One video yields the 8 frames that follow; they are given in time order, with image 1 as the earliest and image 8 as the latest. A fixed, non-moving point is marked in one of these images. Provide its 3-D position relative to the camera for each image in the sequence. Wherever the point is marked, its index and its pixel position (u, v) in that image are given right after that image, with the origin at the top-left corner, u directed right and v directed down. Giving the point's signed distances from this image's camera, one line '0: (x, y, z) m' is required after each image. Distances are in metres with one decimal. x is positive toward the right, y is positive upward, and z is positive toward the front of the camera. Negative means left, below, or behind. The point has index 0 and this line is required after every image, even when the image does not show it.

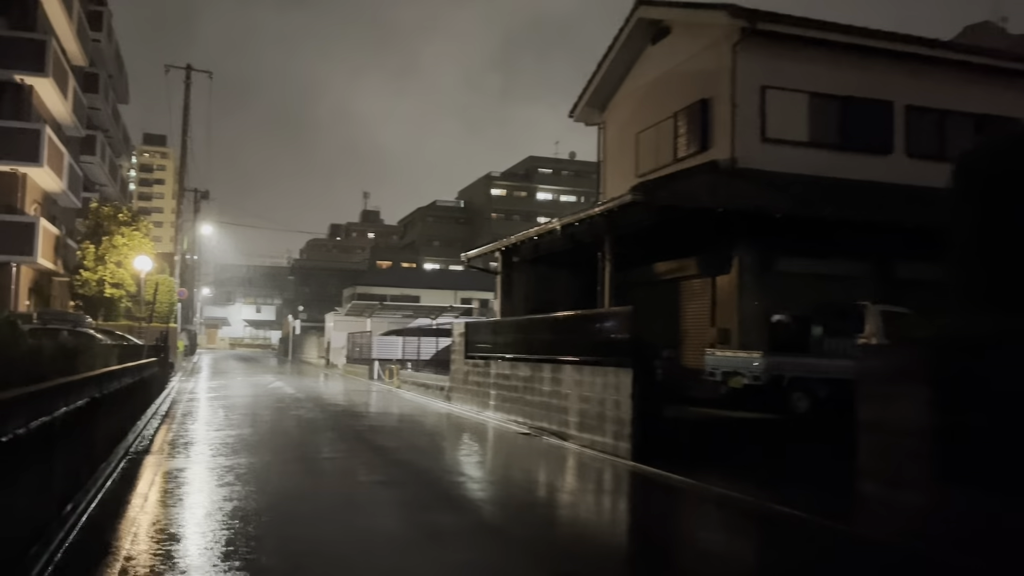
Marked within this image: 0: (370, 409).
0: (-3.3, -2.8, +19.2) m
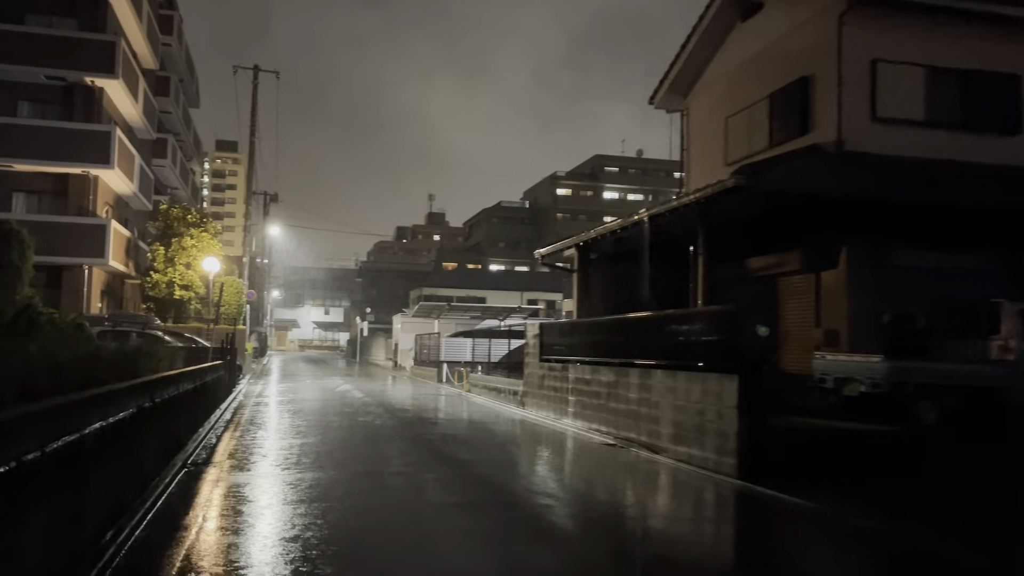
0: (-1.6, -2.8, +18.3) m
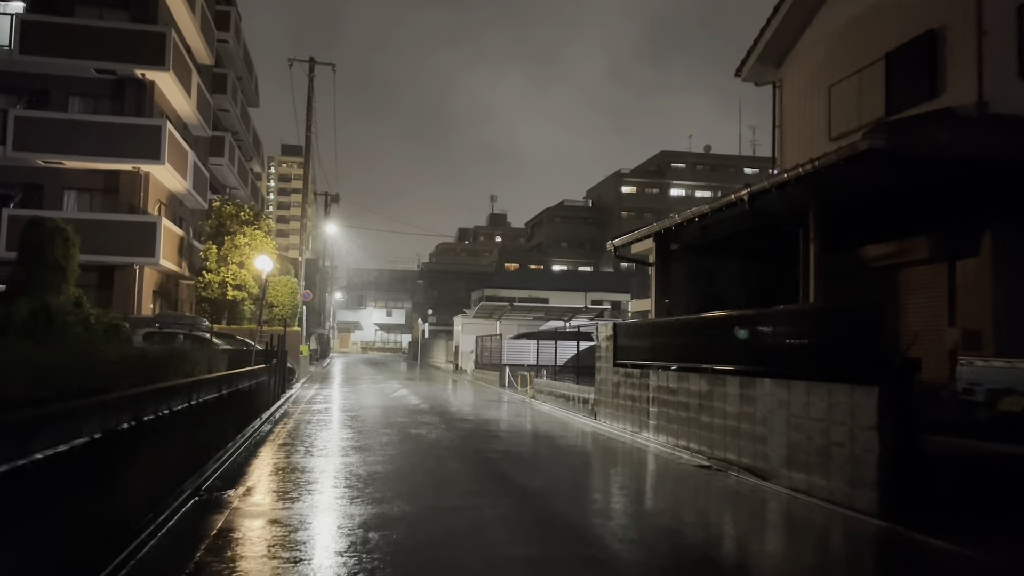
0: (-0.2, -2.7, +16.5) m
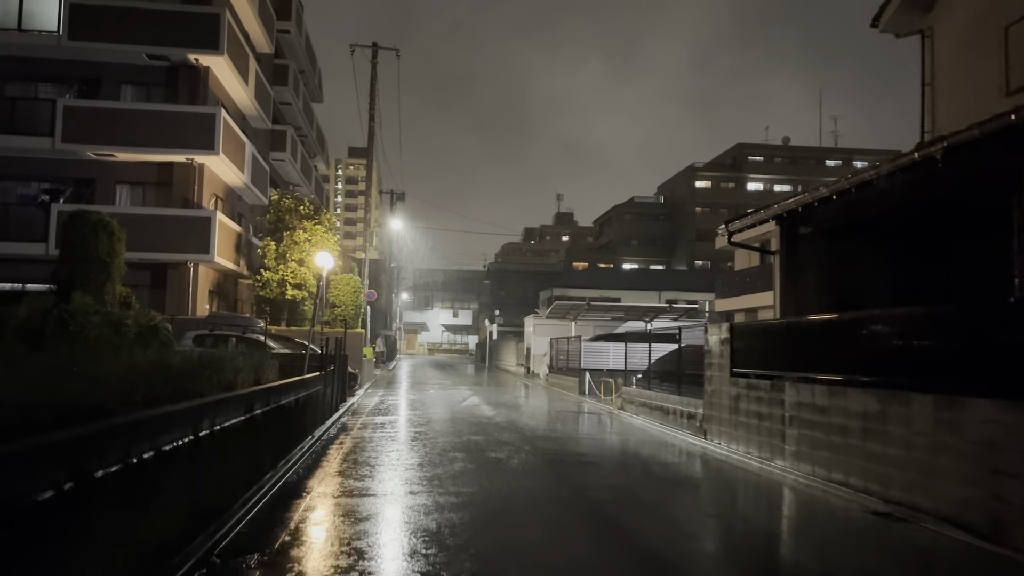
0: (+1.3, -2.6, +14.1) m
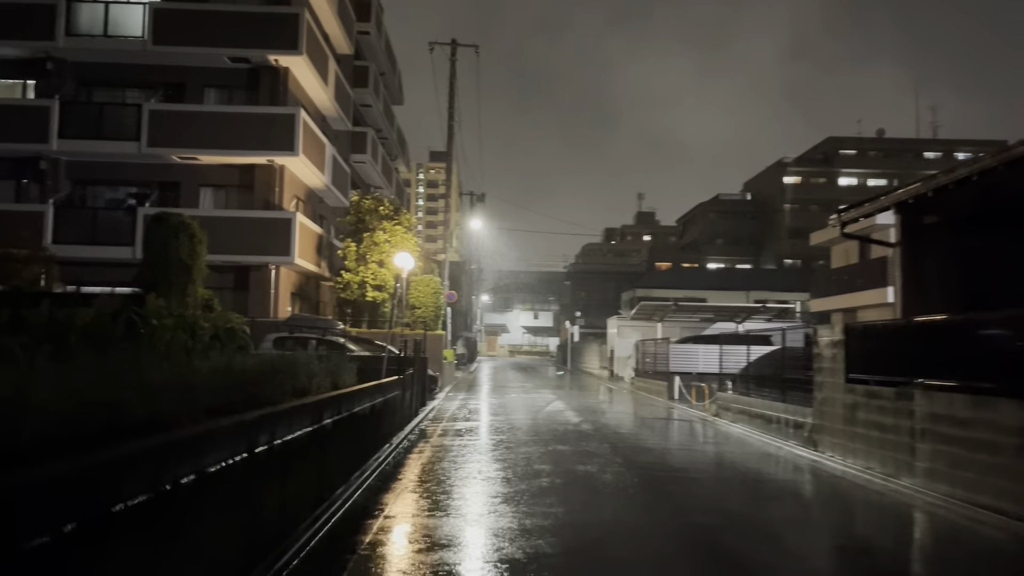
0: (+2.7, -2.6, +13.0) m
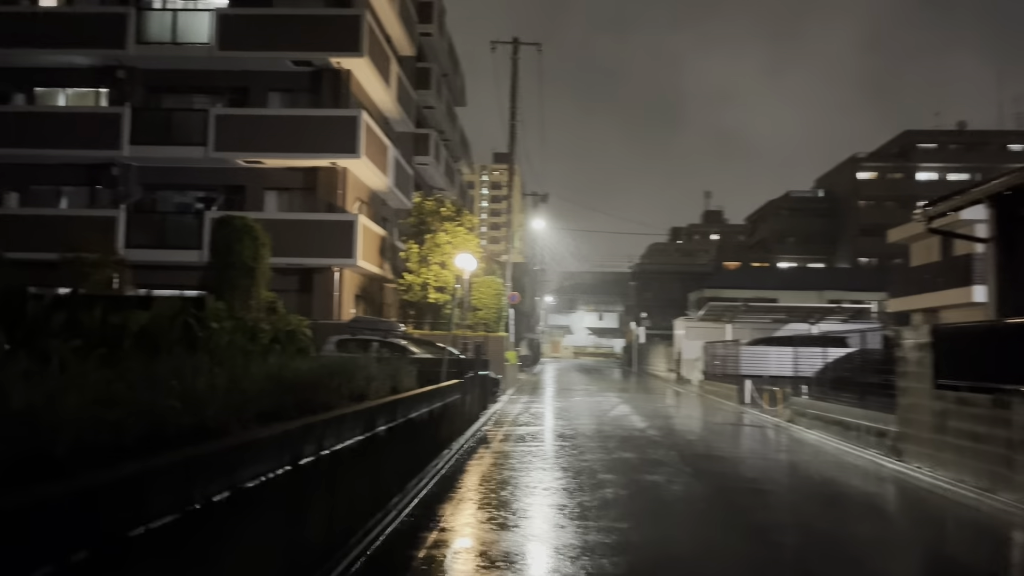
0: (+3.7, -2.6, +12.4) m
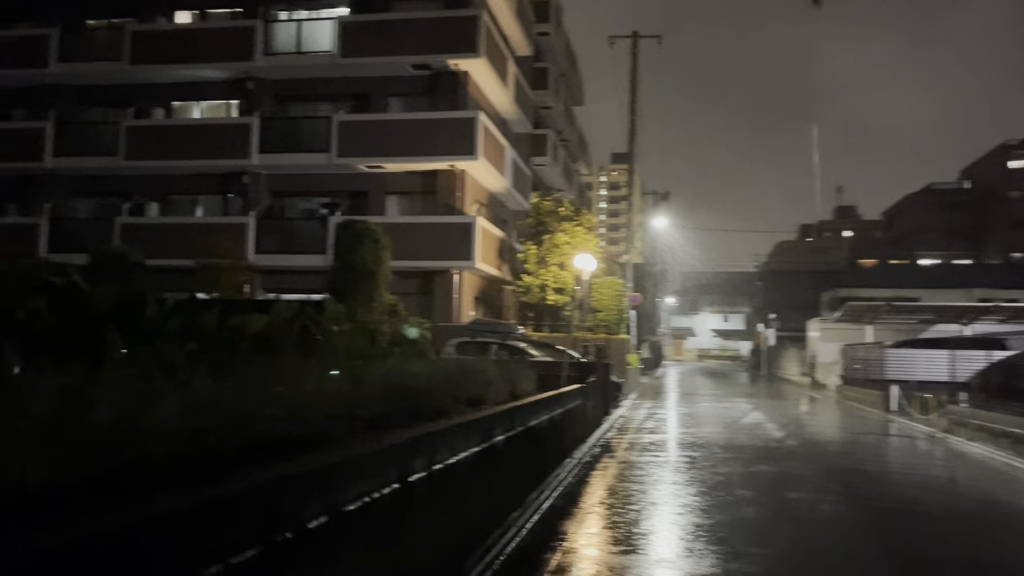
0: (+5.4, -2.5, +11.2) m
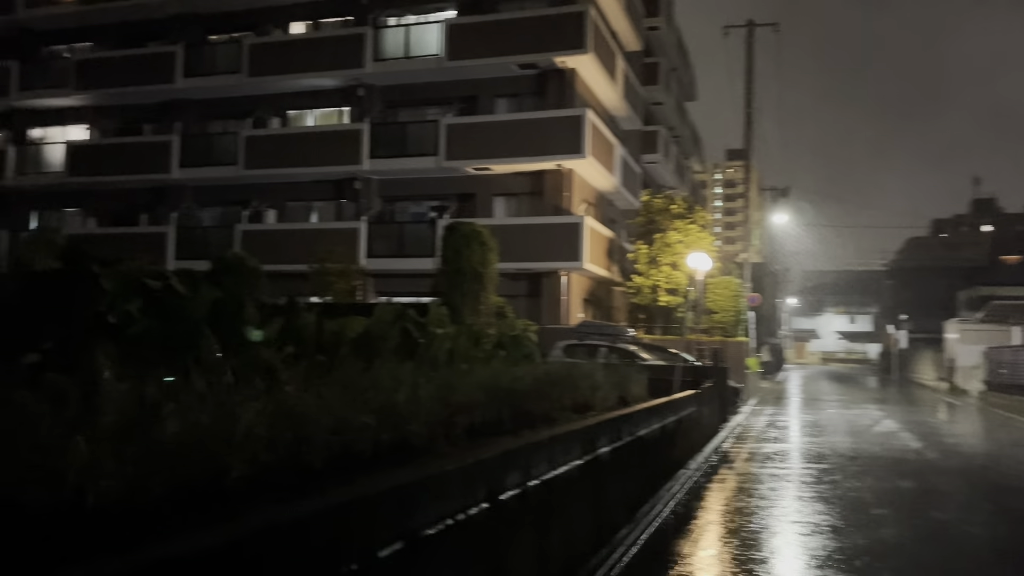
0: (+6.7, -2.5, +9.9) m
